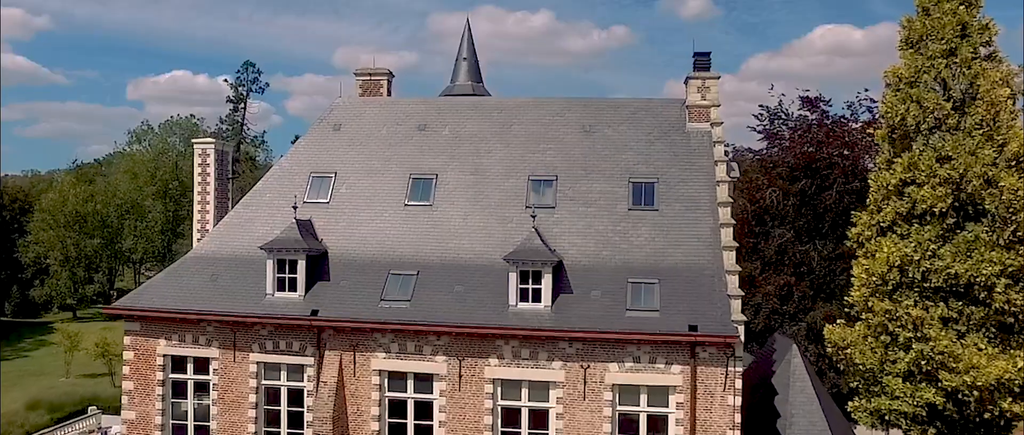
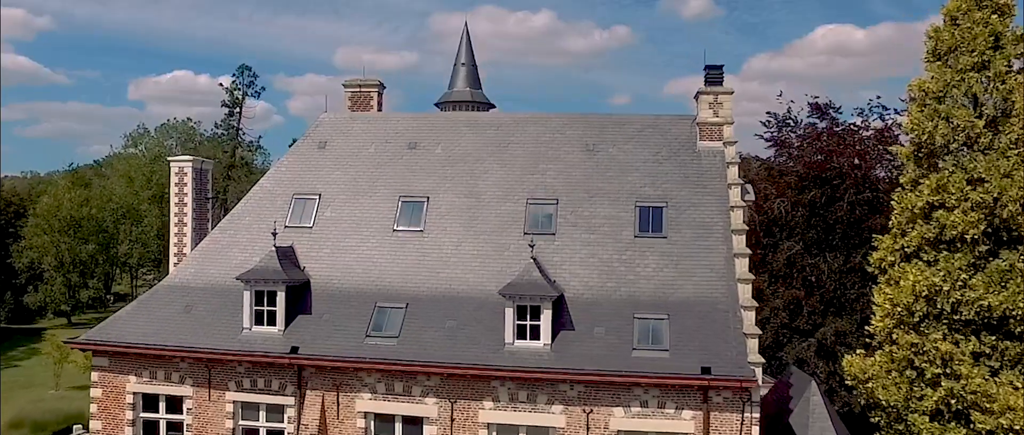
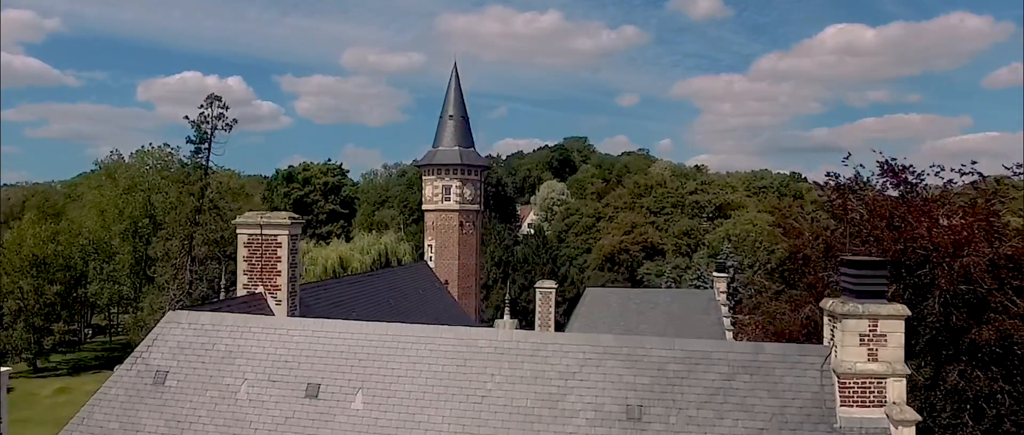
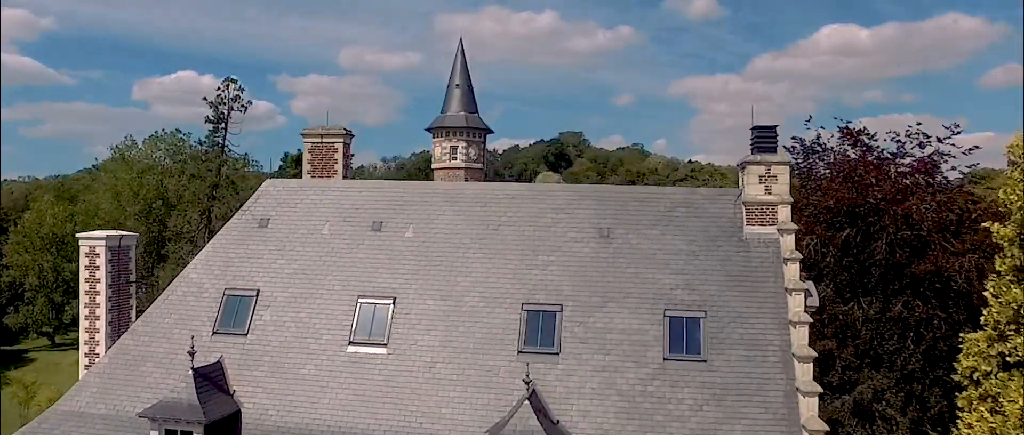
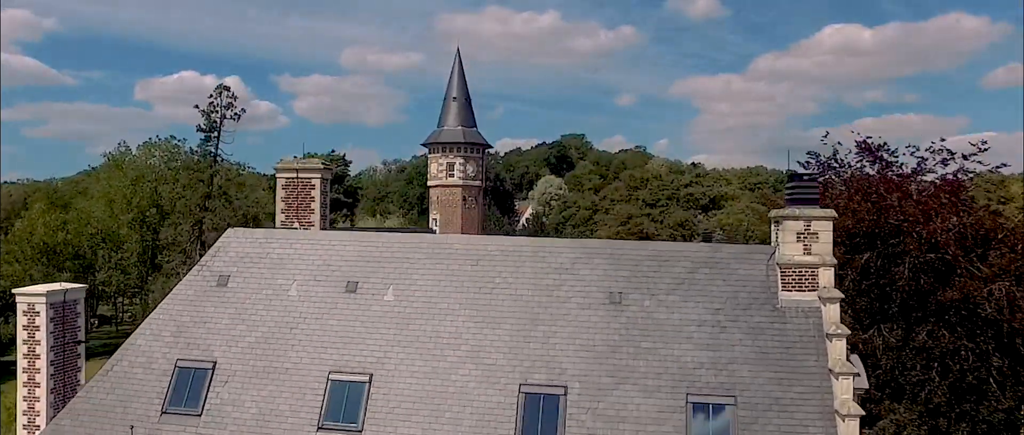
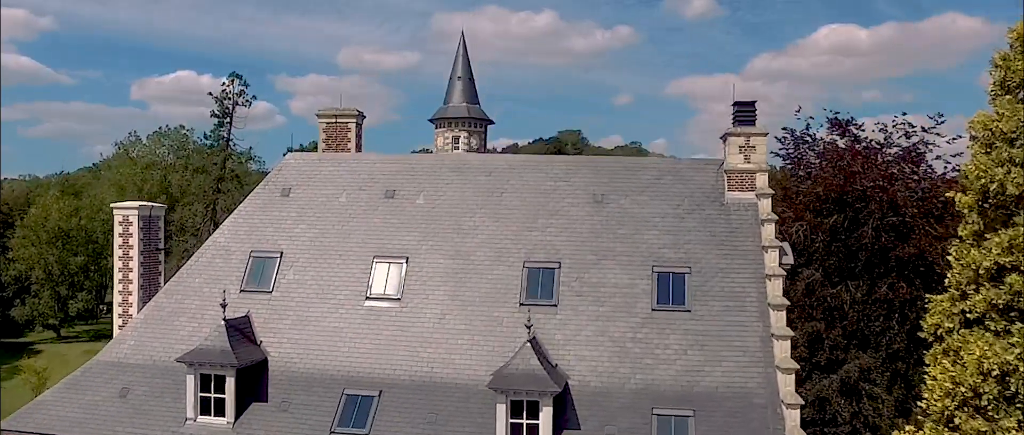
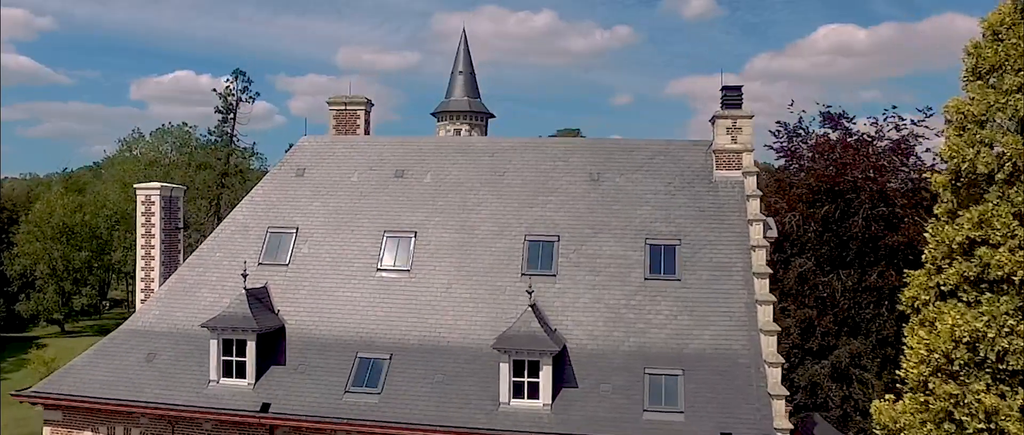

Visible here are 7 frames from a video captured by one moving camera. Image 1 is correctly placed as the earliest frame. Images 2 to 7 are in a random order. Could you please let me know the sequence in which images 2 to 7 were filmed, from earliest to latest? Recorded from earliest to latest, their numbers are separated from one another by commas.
2, 7, 6, 4, 5, 3
